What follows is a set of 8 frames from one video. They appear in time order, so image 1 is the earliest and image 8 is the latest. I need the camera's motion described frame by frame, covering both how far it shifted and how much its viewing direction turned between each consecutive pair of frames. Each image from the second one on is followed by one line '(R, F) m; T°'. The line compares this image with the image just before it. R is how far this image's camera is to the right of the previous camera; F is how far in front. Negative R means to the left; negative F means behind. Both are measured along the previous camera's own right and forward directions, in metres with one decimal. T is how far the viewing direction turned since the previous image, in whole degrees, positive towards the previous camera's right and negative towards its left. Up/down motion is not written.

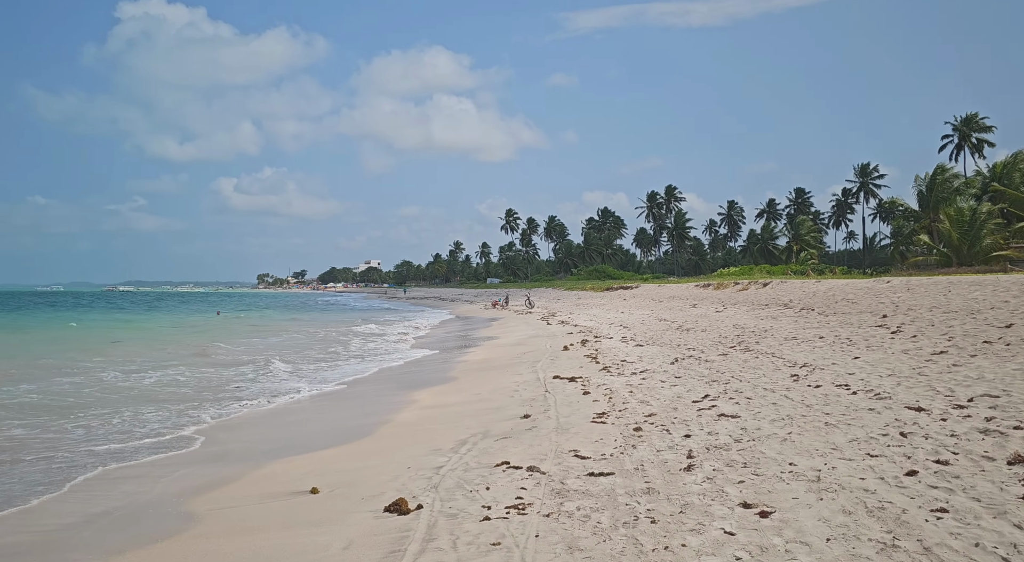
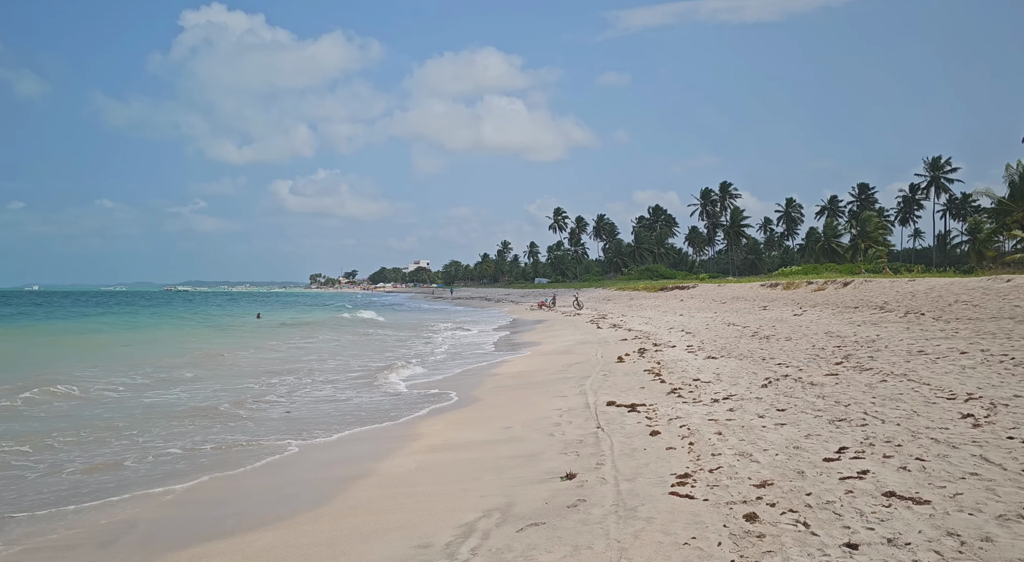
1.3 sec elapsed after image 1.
(+0.1, +3.5) m; -4°
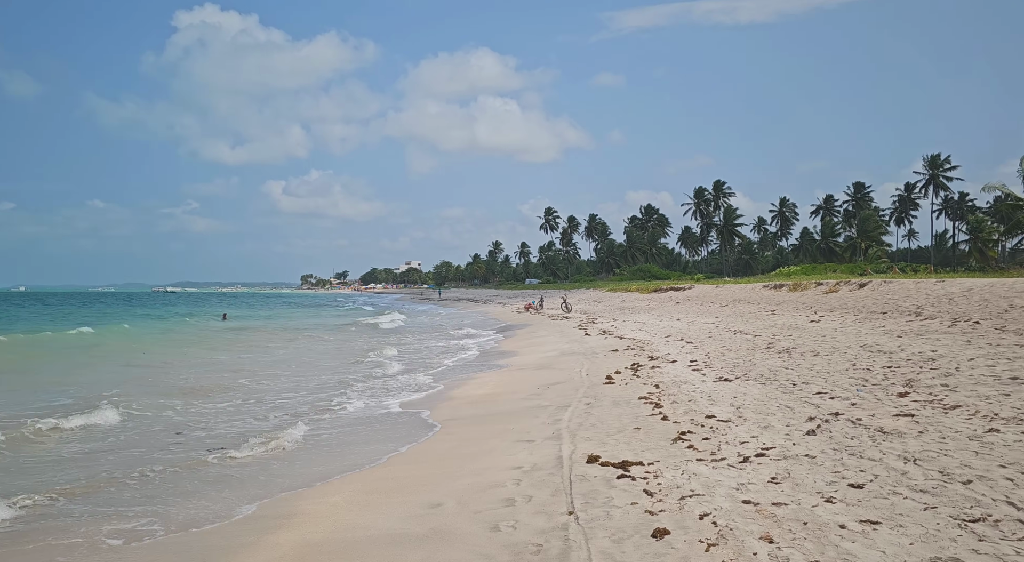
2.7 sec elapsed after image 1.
(+0.6, +3.7) m; +1°
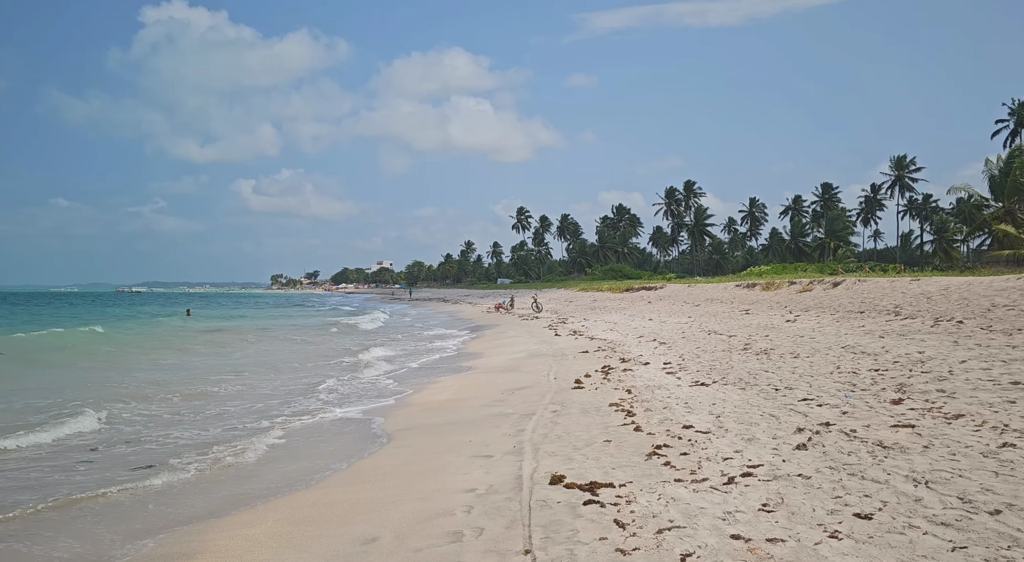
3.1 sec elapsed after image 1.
(+0.2, +1.1) m; +2°
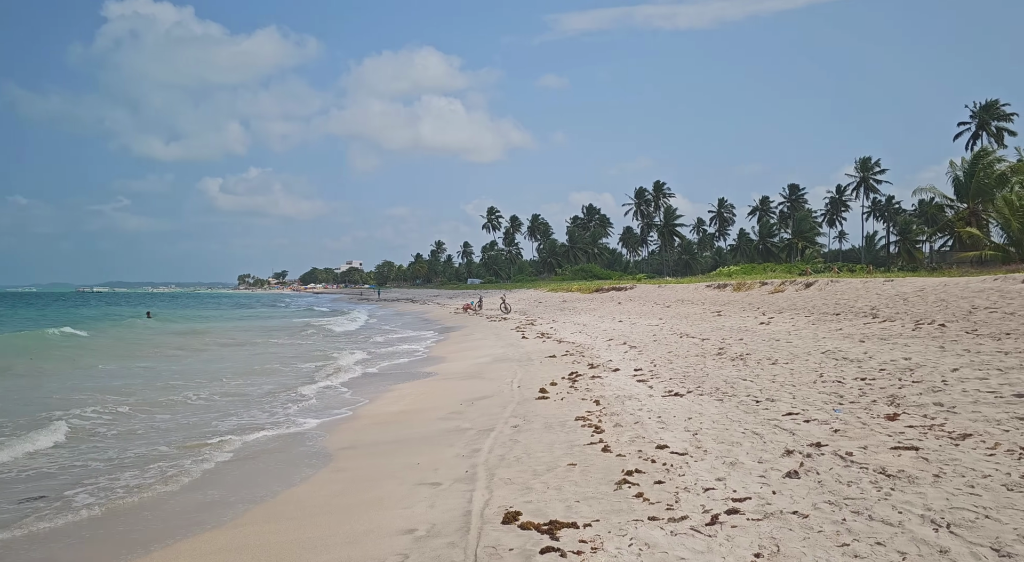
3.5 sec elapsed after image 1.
(+0.2, +1.1) m; +2°
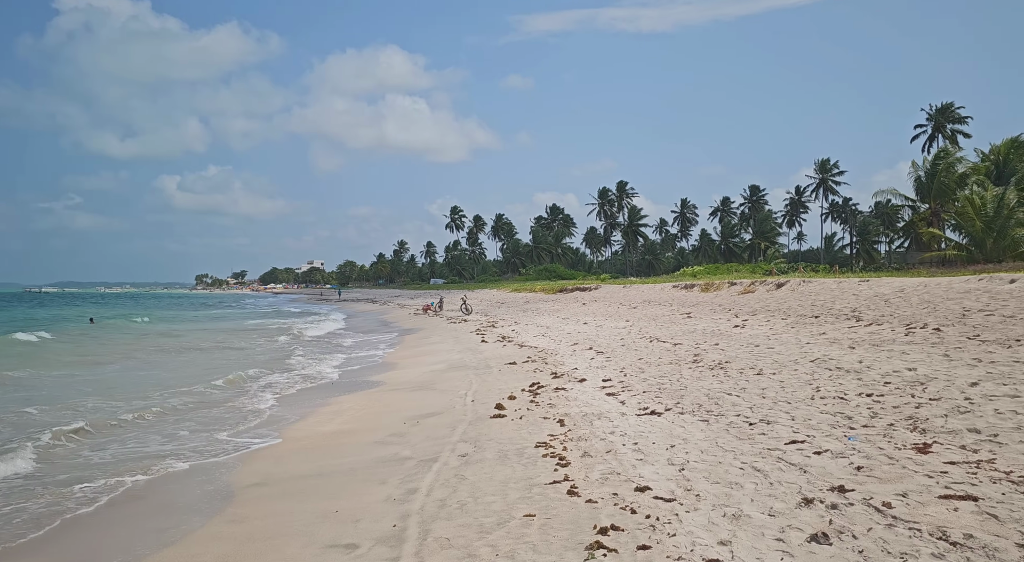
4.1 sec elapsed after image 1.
(+0.2, +1.8) m; +3°
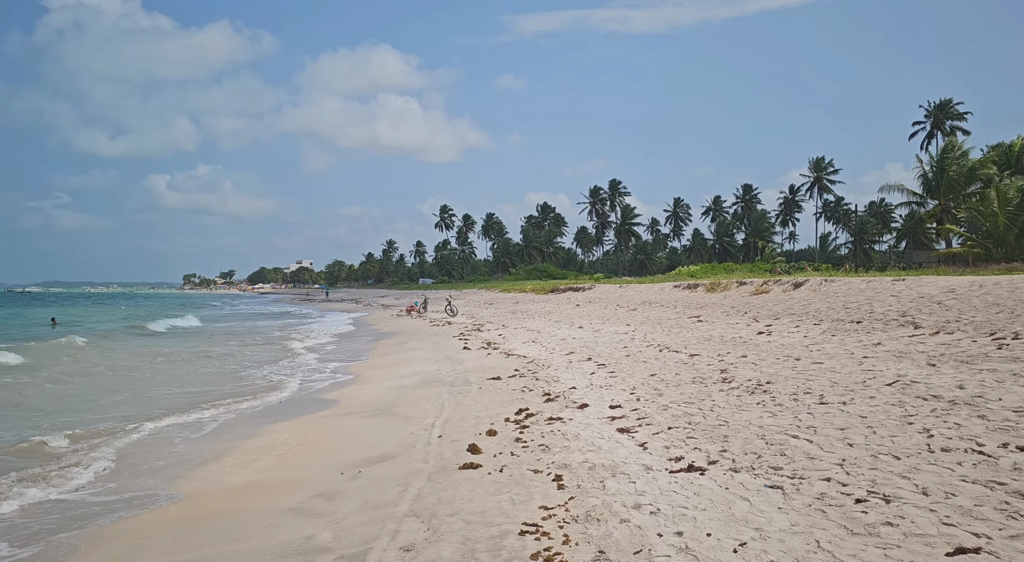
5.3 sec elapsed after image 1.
(+0.2, +3.2) m; +1°
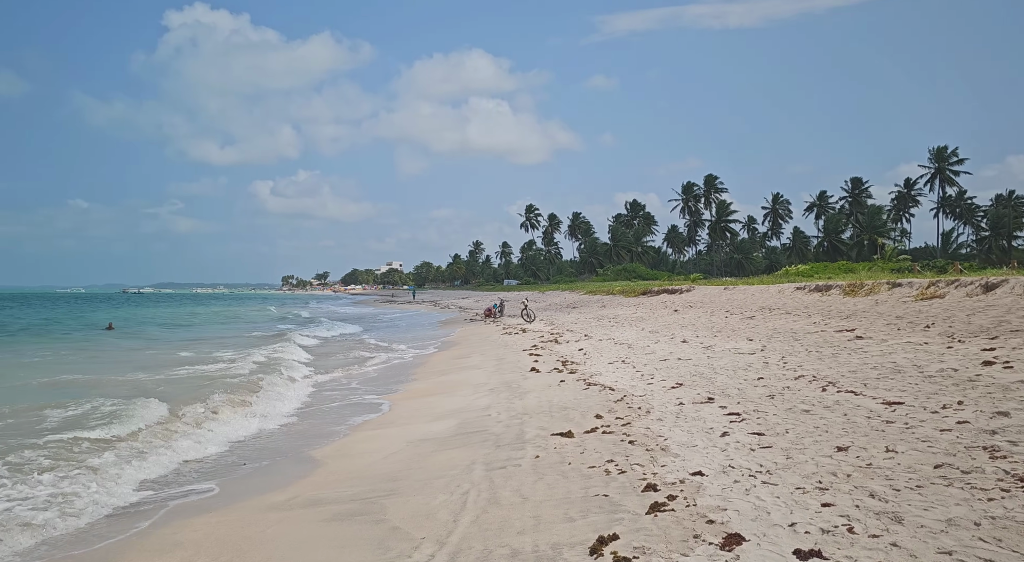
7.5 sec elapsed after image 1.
(+0.1, +5.7) m; -7°
